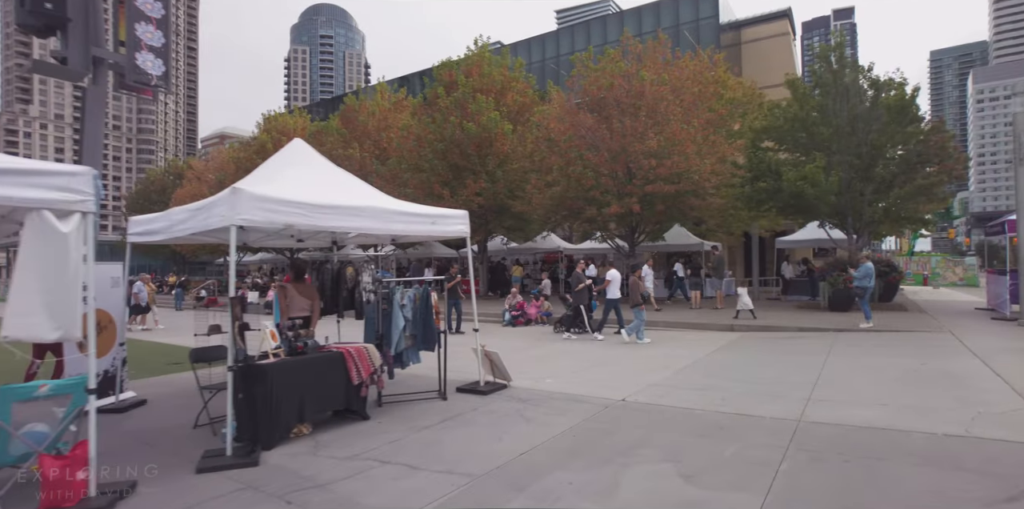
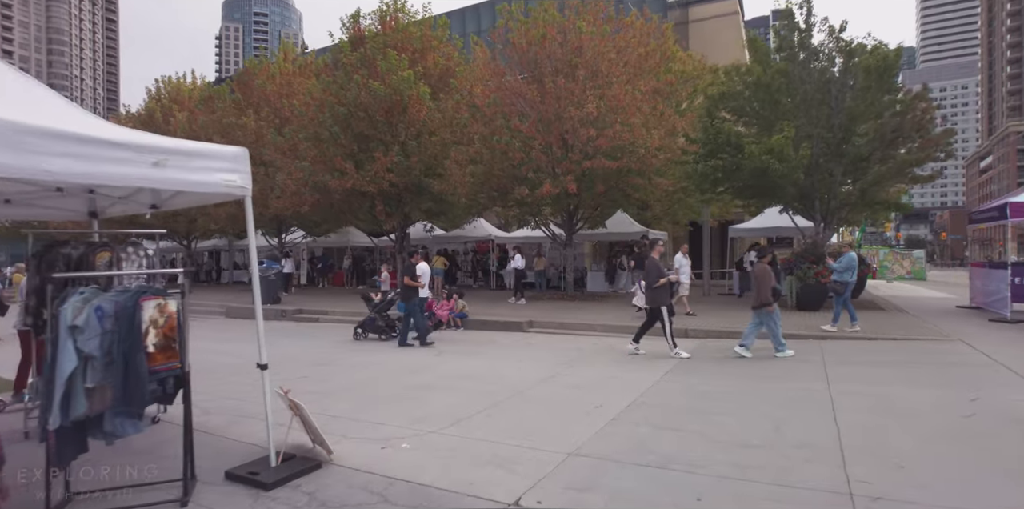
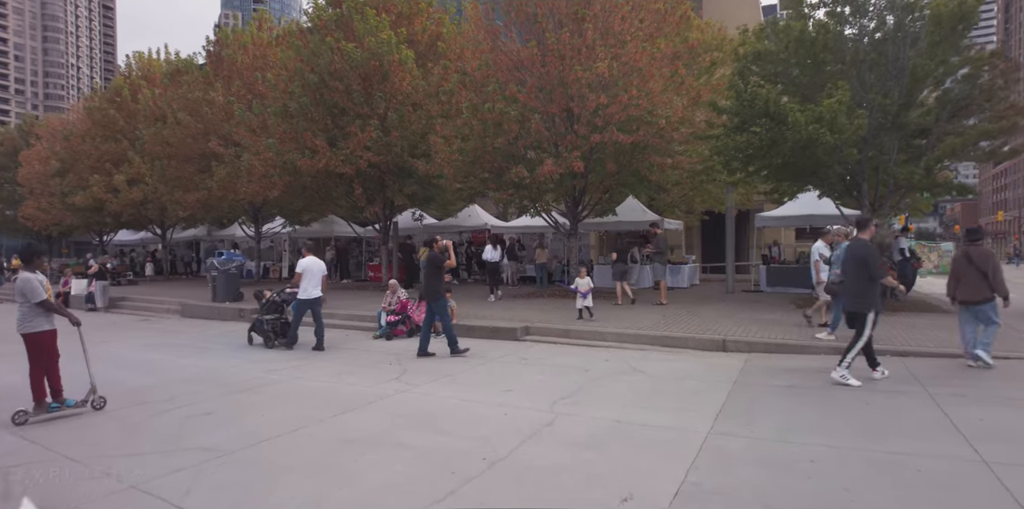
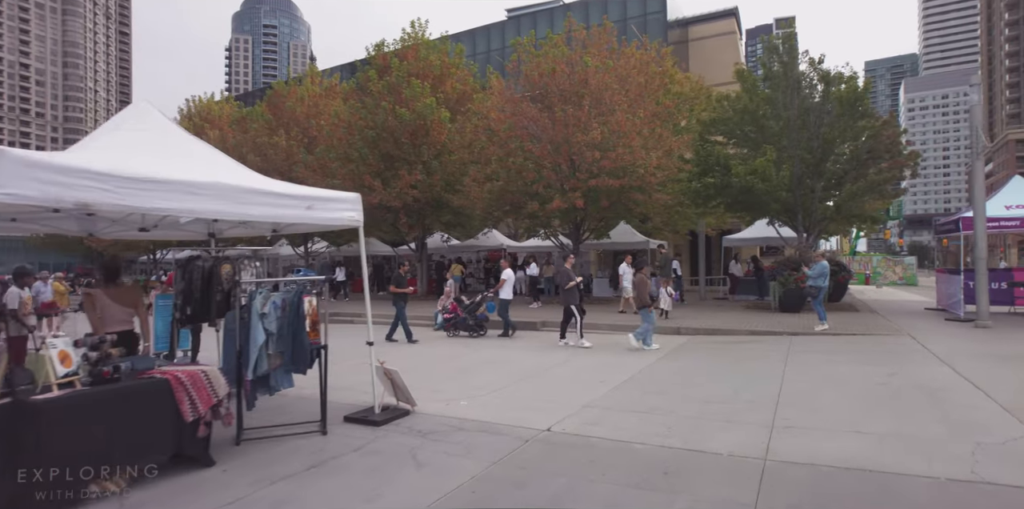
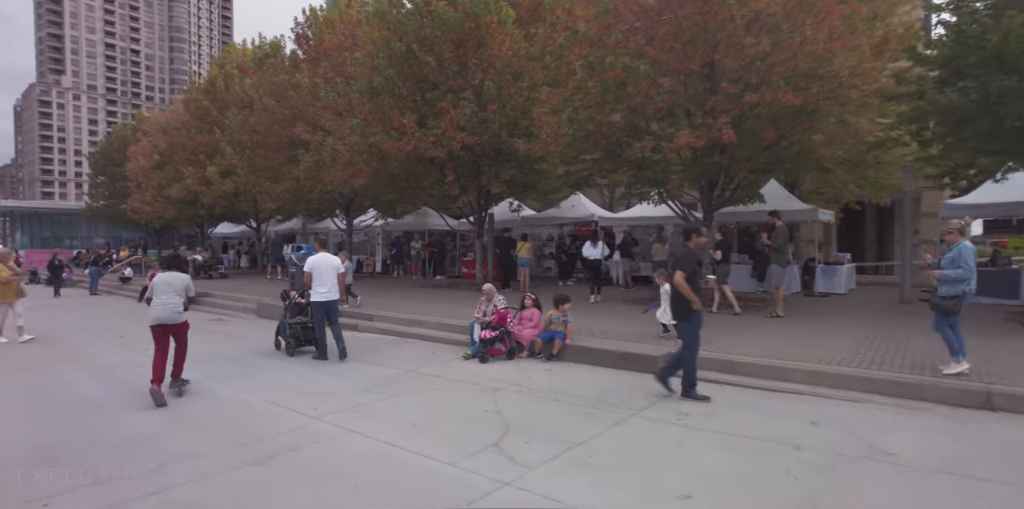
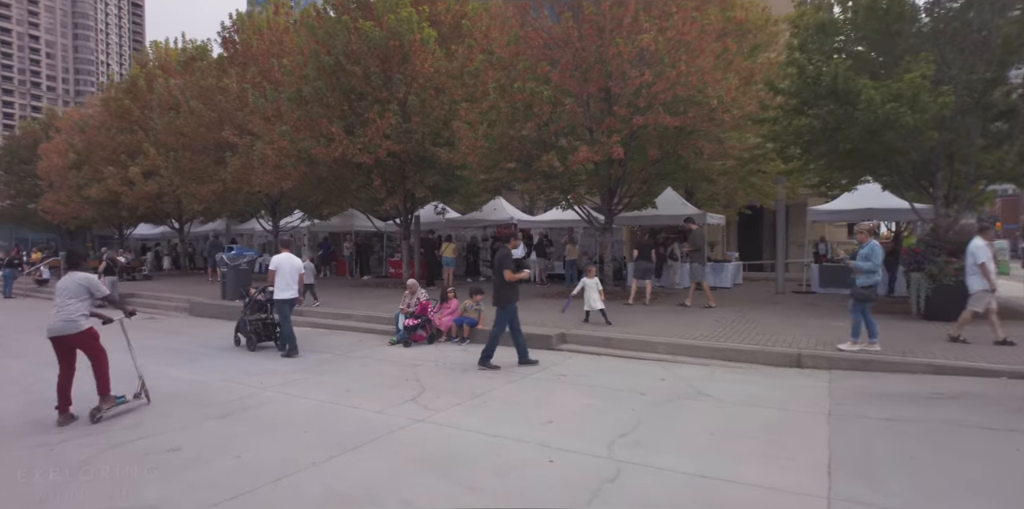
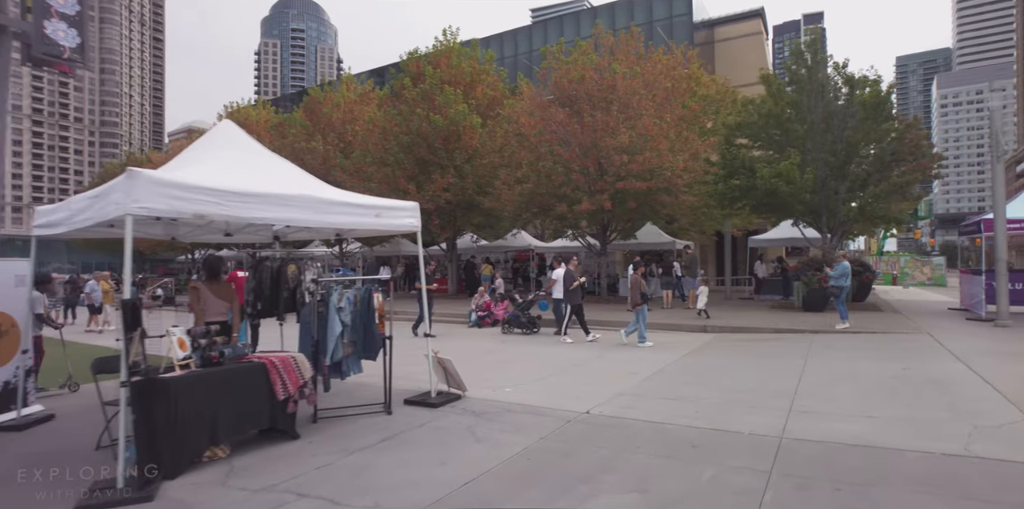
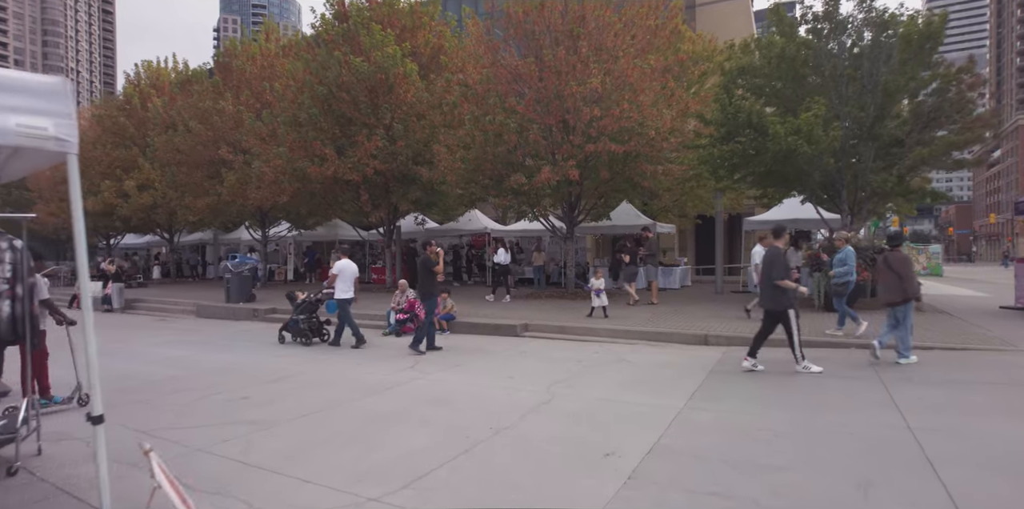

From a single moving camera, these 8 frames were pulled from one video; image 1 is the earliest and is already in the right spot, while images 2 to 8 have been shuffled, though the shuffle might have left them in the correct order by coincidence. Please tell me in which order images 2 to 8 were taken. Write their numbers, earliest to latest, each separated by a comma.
7, 4, 2, 8, 3, 6, 5
